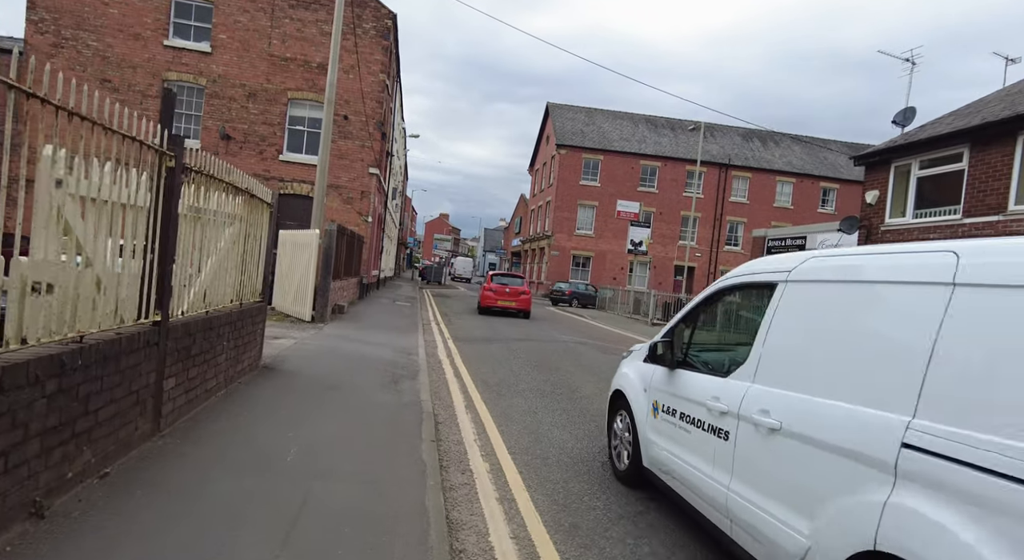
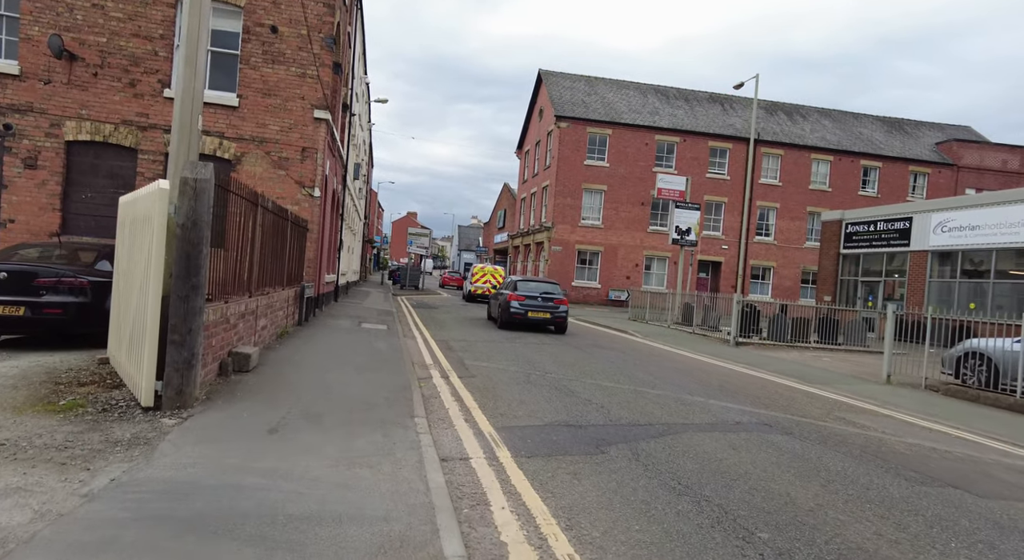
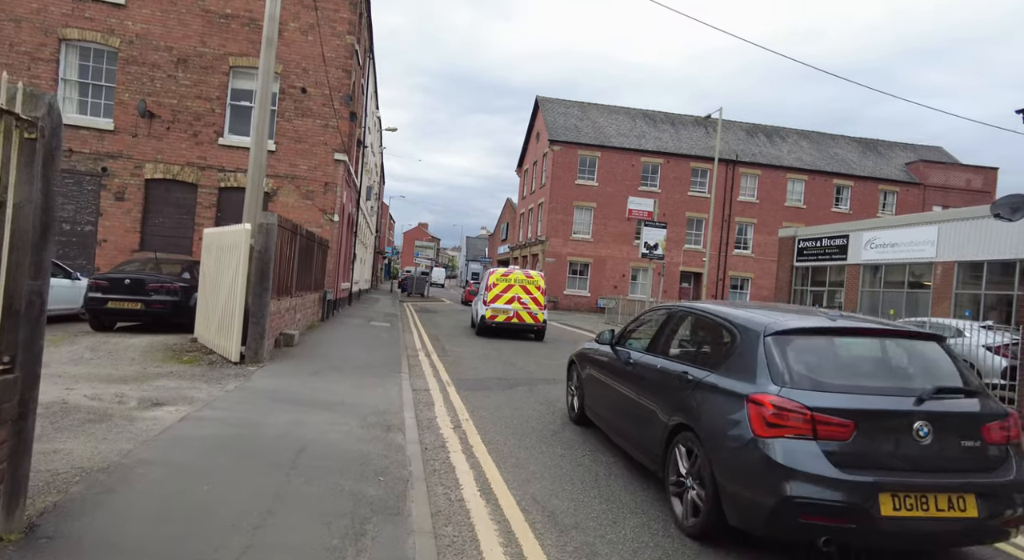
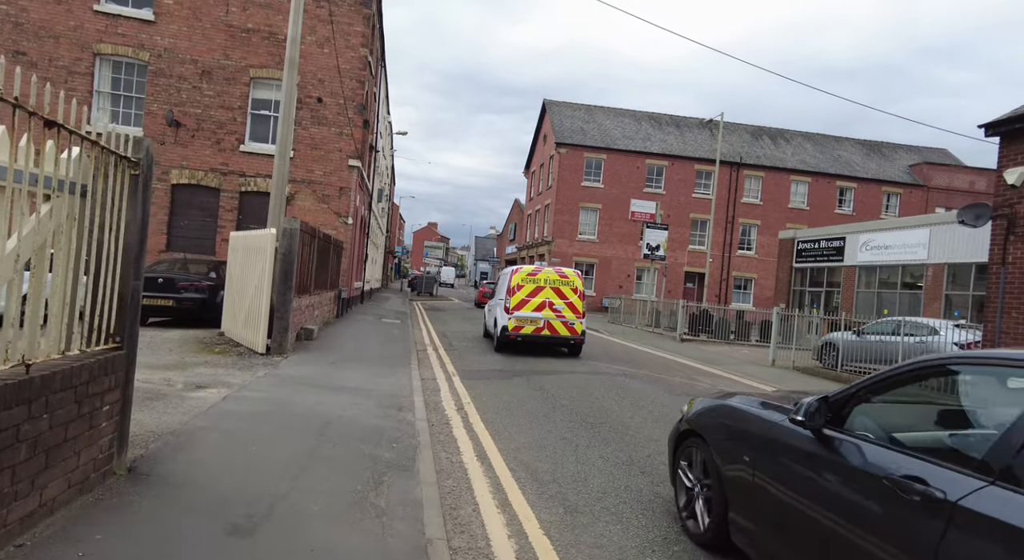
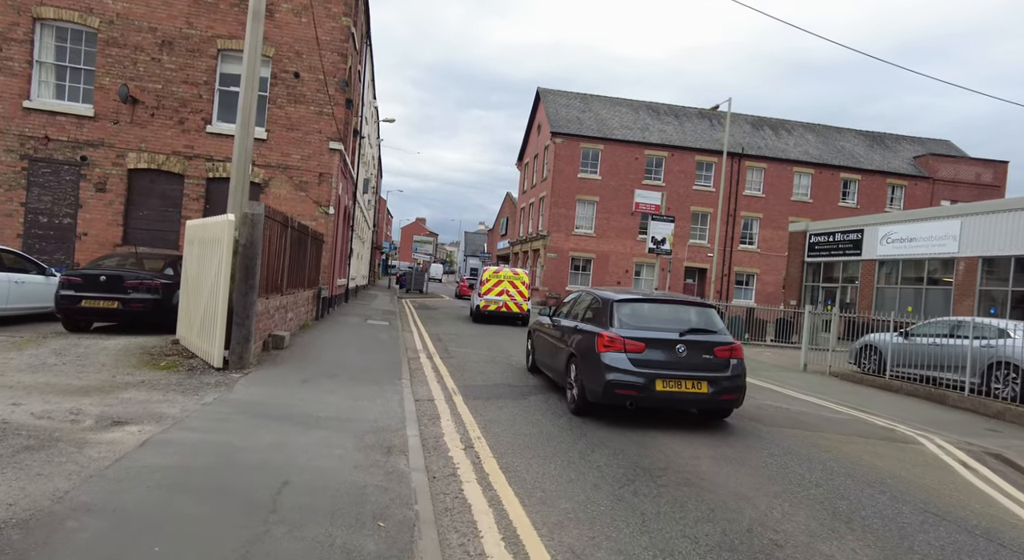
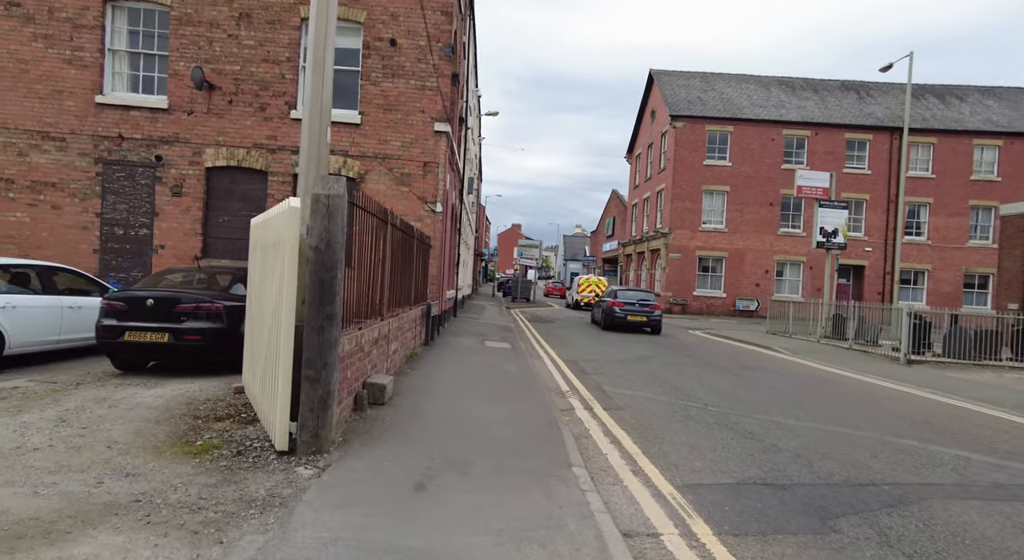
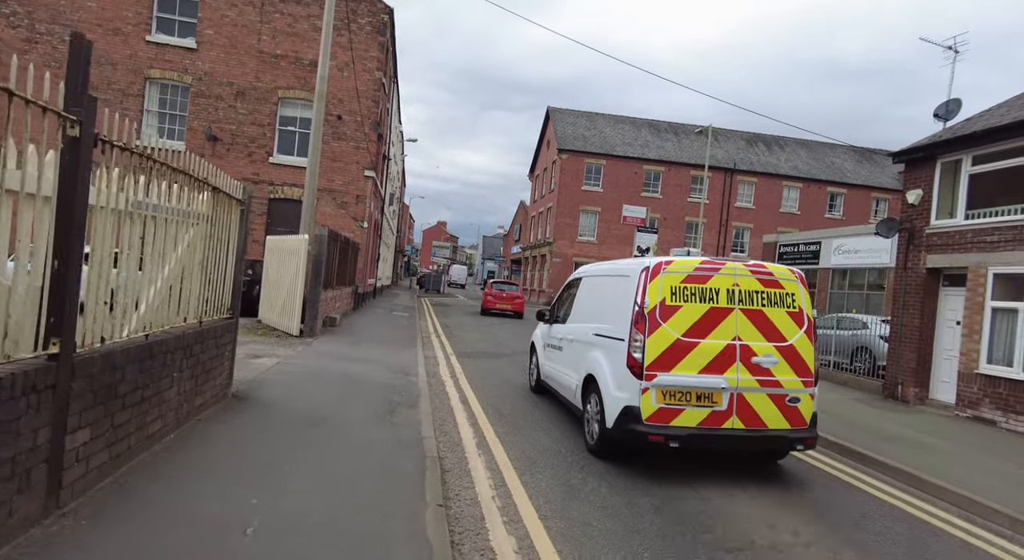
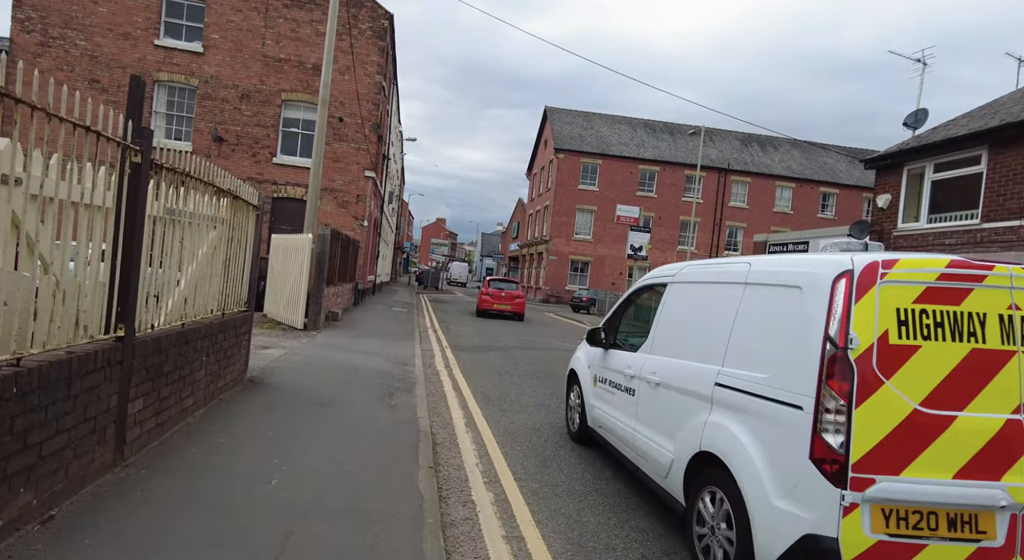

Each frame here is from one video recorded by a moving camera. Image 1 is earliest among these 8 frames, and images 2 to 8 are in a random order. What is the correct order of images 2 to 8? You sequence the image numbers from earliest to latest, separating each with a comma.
8, 7, 4, 3, 5, 2, 6
